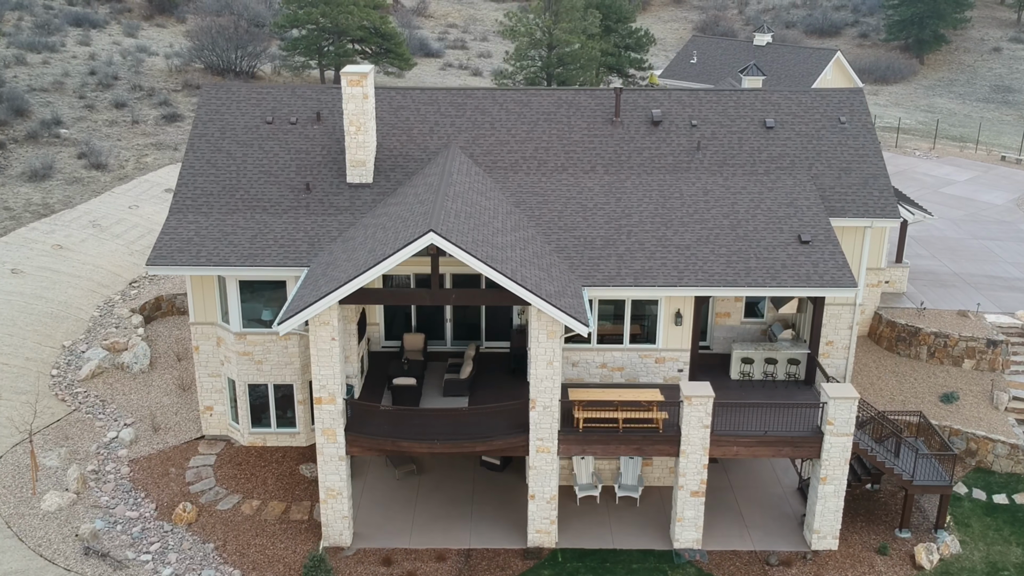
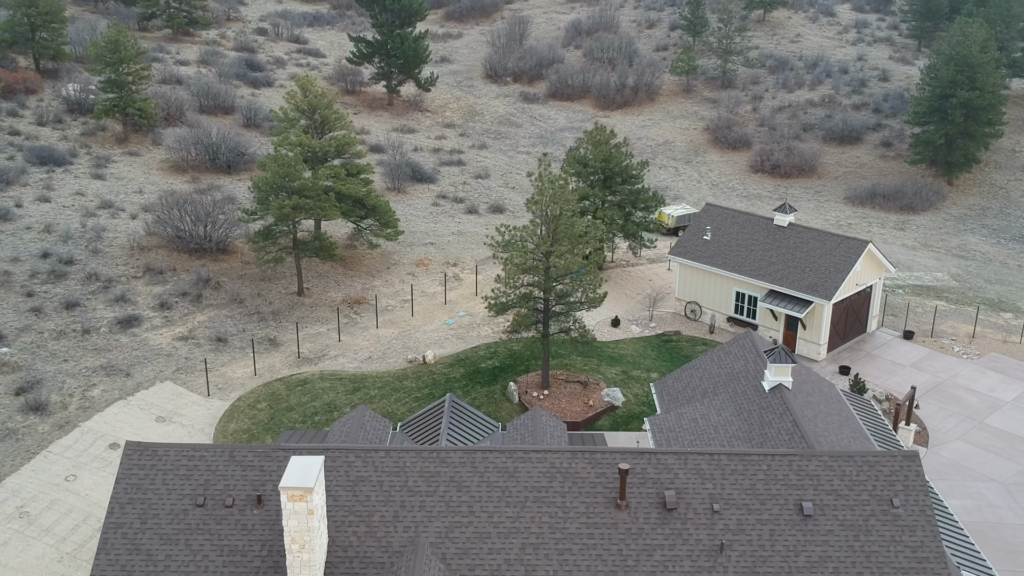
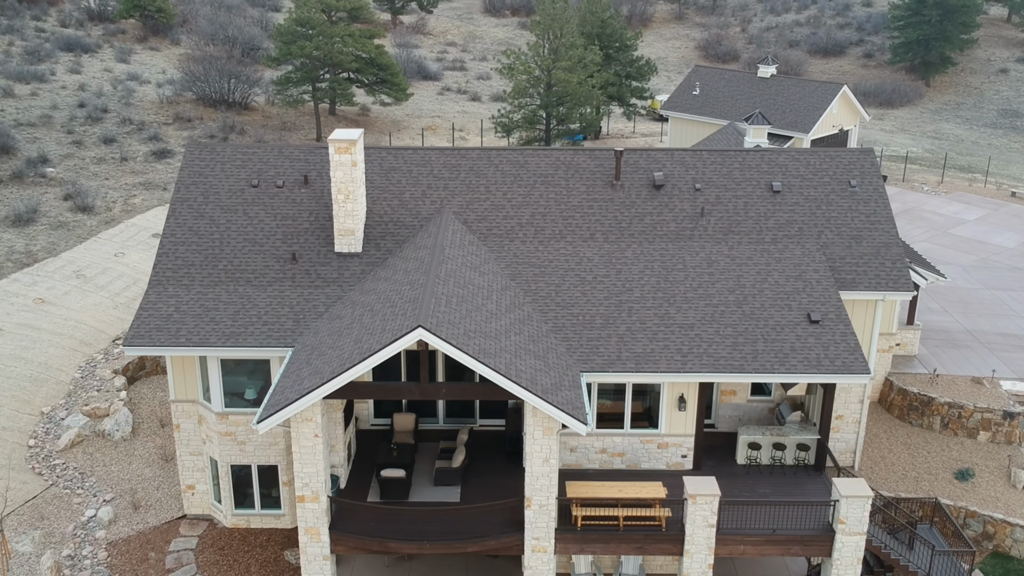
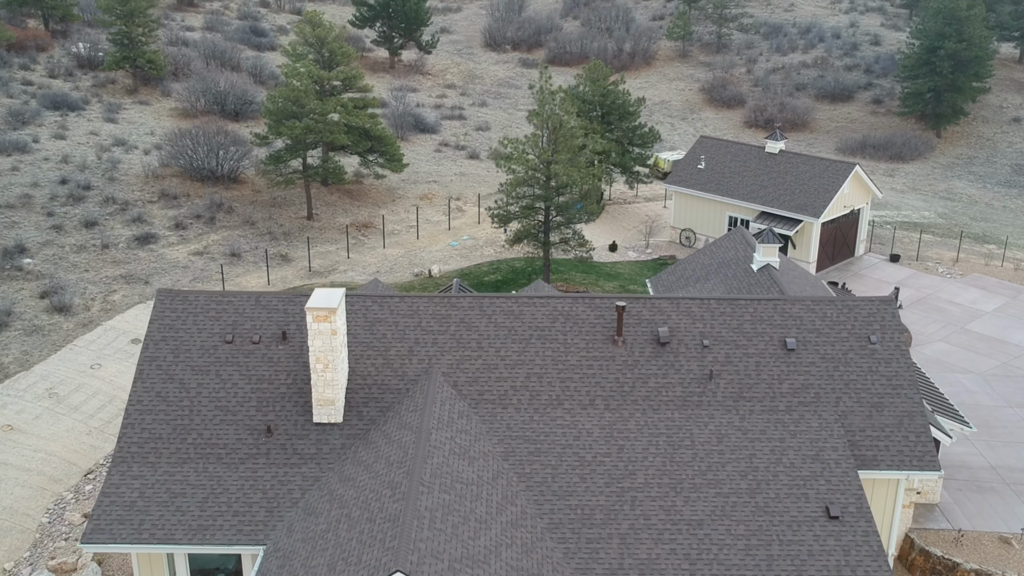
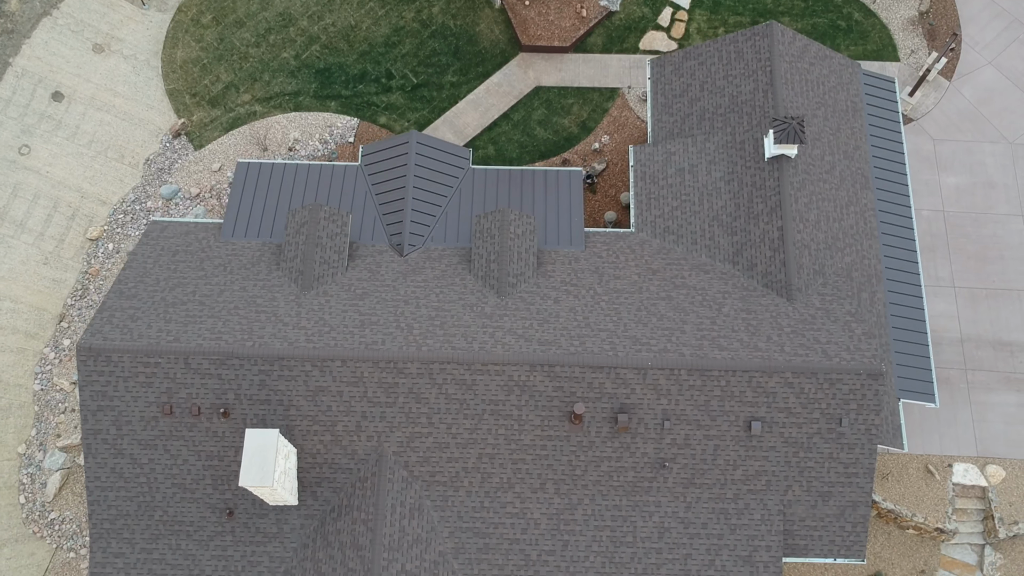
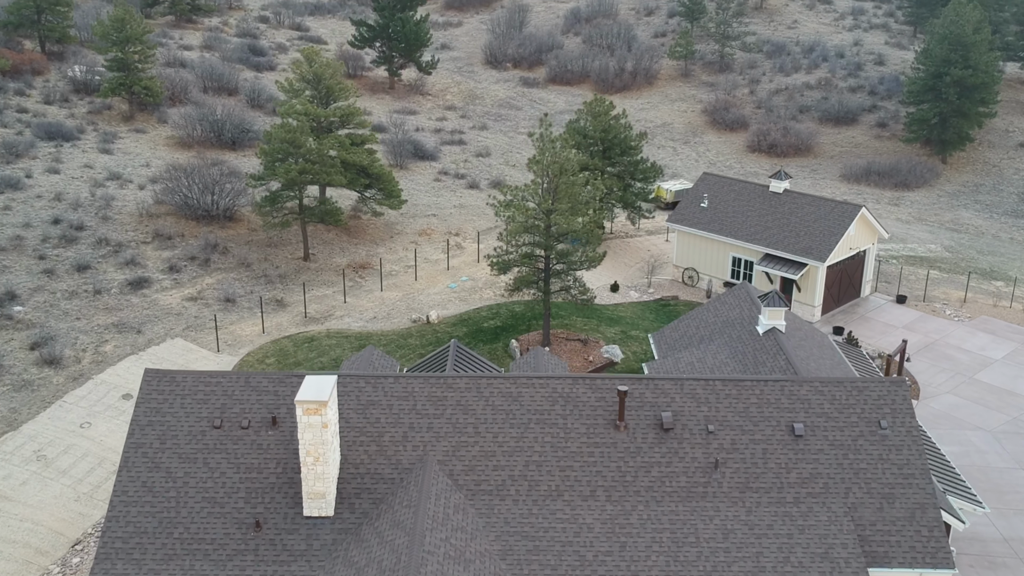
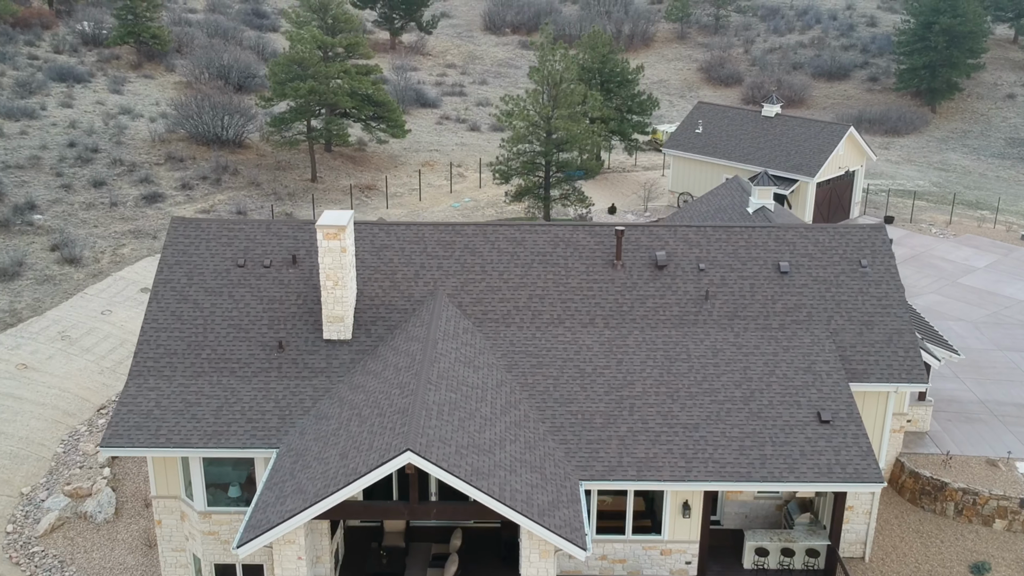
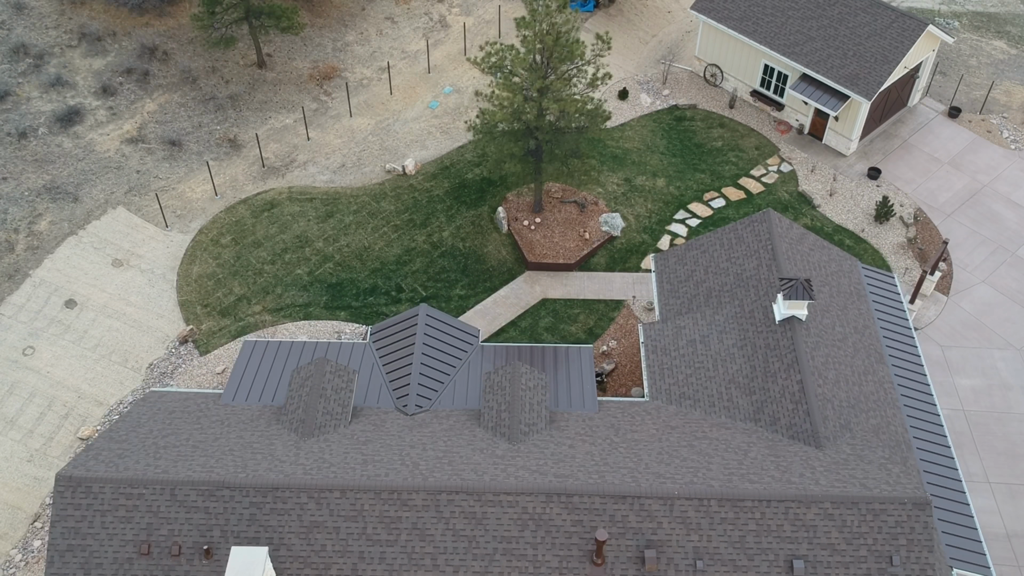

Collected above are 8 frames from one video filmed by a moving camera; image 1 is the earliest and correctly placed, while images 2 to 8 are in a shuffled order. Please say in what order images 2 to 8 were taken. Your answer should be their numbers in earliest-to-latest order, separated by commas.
3, 7, 4, 6, 2, 8, 5
